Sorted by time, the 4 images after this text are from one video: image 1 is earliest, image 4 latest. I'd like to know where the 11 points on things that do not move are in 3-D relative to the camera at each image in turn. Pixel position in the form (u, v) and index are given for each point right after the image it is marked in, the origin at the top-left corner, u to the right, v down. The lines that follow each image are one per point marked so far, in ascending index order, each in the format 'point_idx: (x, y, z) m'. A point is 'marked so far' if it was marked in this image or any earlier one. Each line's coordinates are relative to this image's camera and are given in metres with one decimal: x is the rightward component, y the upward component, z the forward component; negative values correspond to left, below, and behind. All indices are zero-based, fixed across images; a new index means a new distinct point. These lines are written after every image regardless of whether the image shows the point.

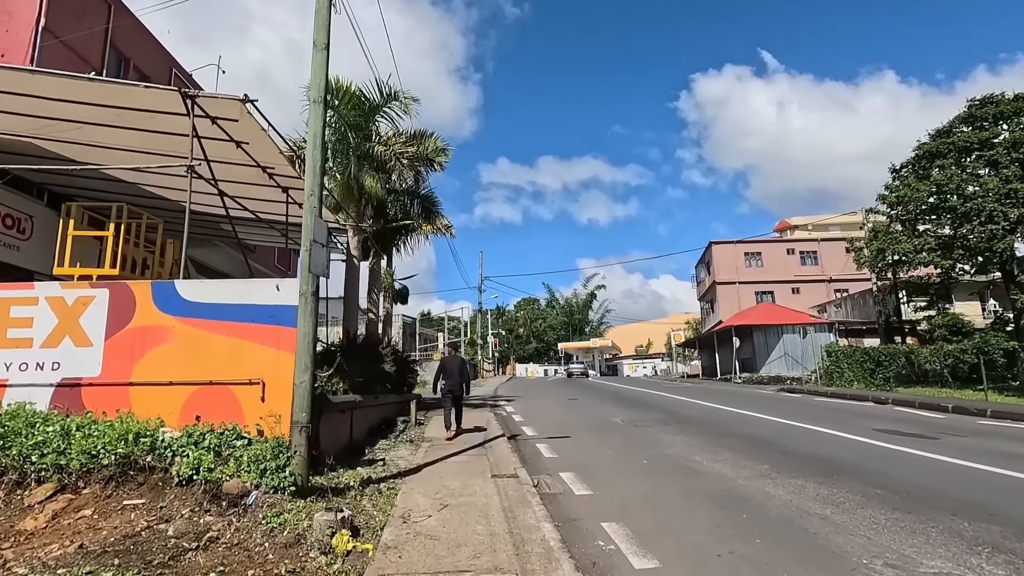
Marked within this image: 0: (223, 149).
0: (-4.5, +2.2, +9.0) m
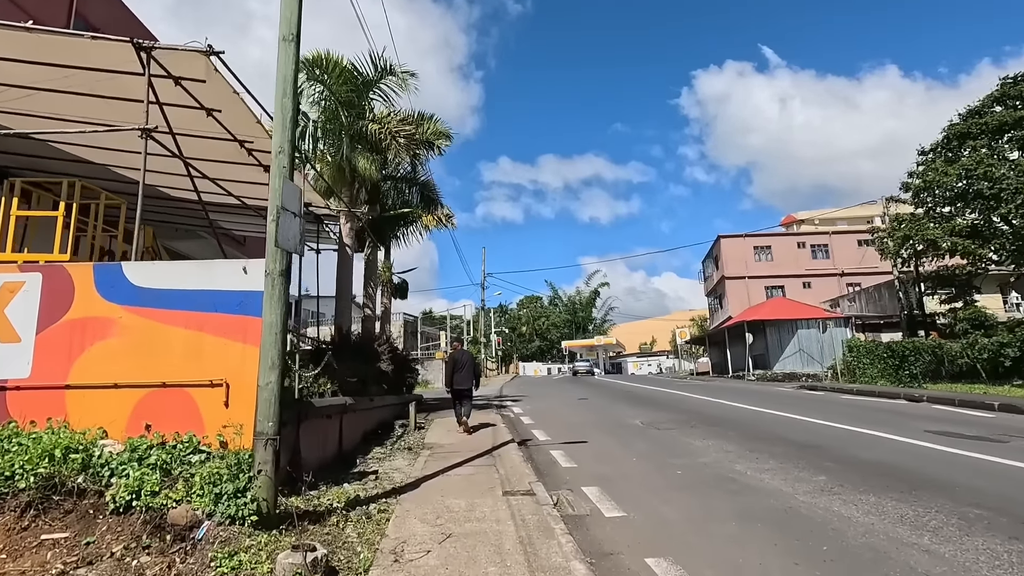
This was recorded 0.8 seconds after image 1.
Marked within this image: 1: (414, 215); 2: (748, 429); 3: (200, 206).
0: (-4.4, +2.3, +7.9) m
1: (-2.7, +2.0, +15.7) m
2: (+4.2, -2.5, +10.1) m
3: (-6.0, +1.6, +11.0) m
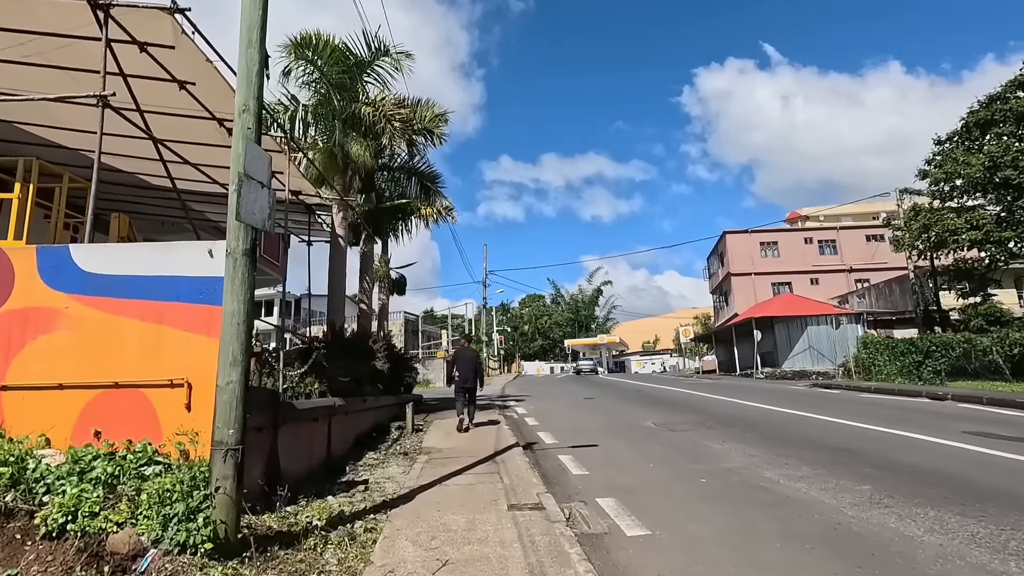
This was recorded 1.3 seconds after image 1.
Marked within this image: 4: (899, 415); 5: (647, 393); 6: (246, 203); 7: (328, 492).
0: (-4.4, +2.4, +7.2) m
1: (-2.6, +2.1, +15.0) m
2: (+4.2, -2.3, +9.4) m
3: (-6.0, +1.7, +10.3) m
4: (+8.2, -2.7, +12.1) m
5: (+4.5, -3.5, +18.9) m
6: (-1.8, +0.6, +3.9) m
7: (-1.8, -2.0, +5.7) m
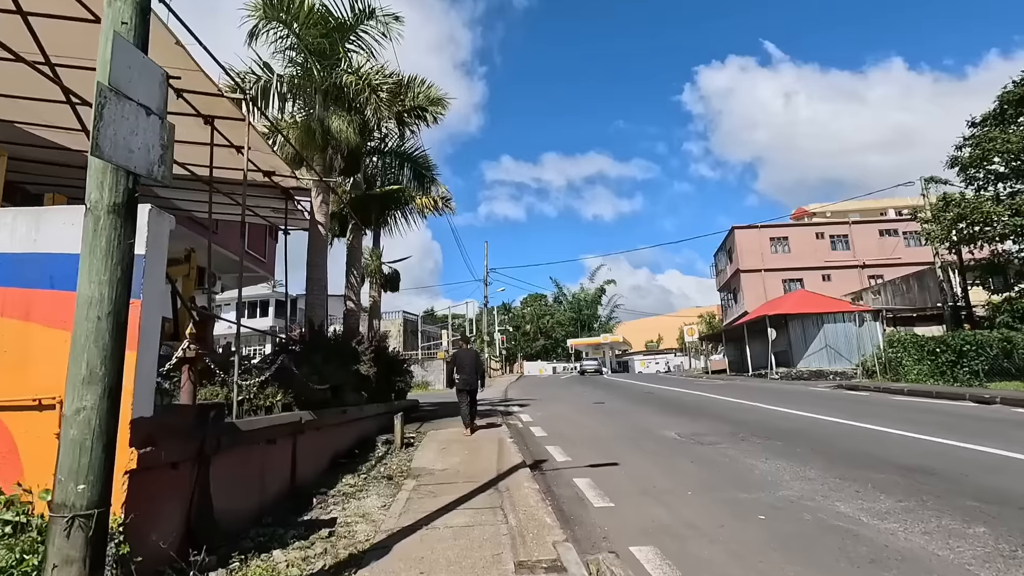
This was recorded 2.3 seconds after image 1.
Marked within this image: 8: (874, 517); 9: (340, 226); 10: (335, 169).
0: (-4.3, +2.5, +5.9) m
1: (-2.6, +2.2, +13.7) m
2: (+4.3, -2.2, +8.0) m
3: (-5.9, +1.8, +9.0) m
4: (+8.3, -2.5, +10.8) m
5: (+4.6, -3.3, +17.5) m
6: (-1.8, +0.7, +2.6) m
7: (-1.8, -1.9, +4.4) m
8: (+3.0, -1.9, +4.8) m
9: (-3.9, +1.4, +13.0) m
10: (-3.4, +2.3, +11.0) m
